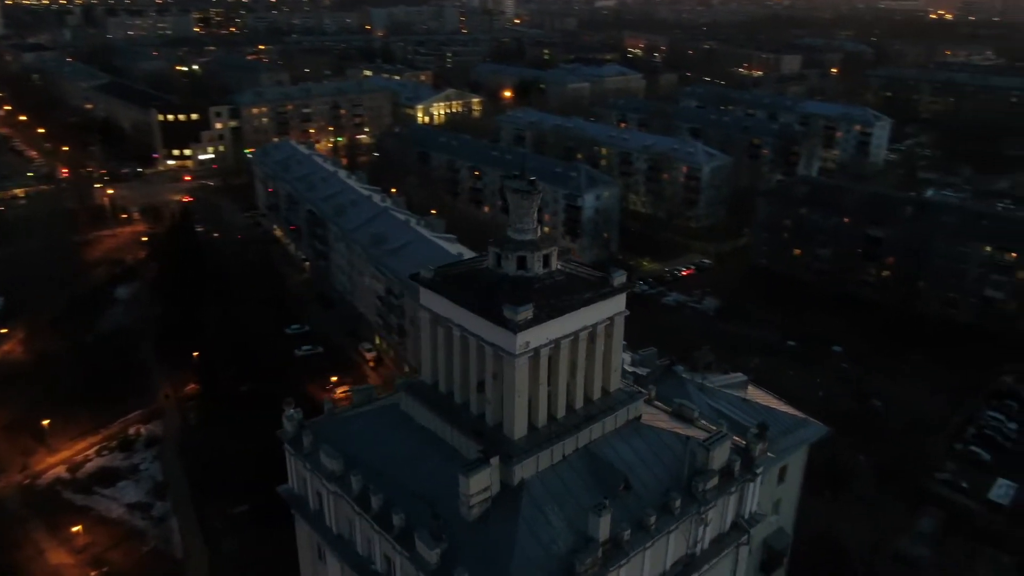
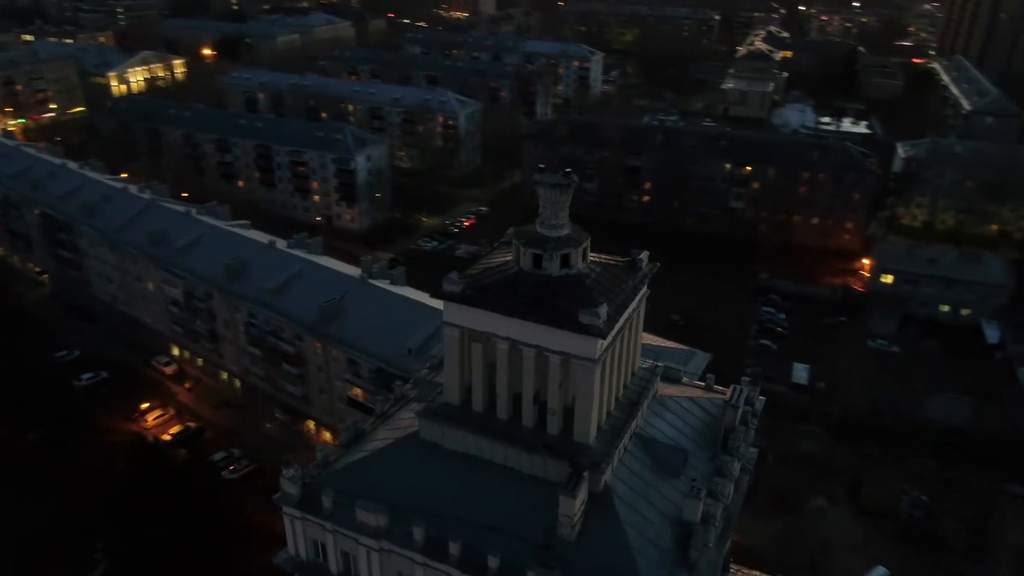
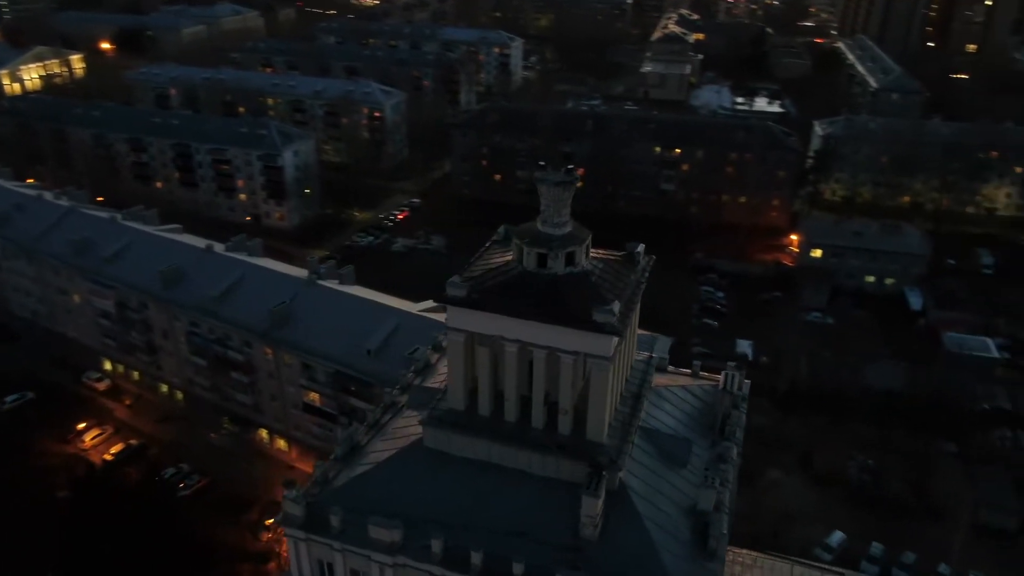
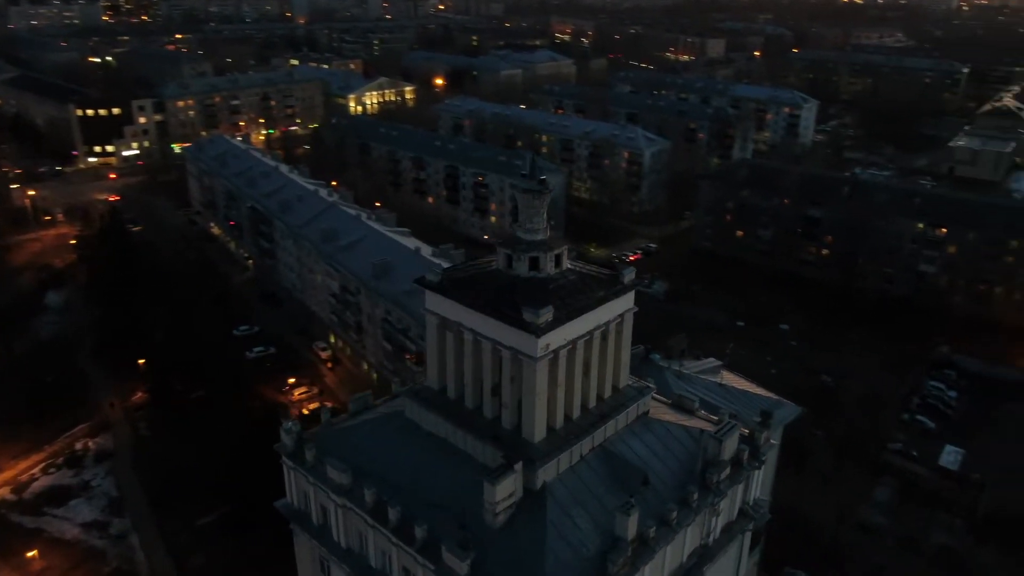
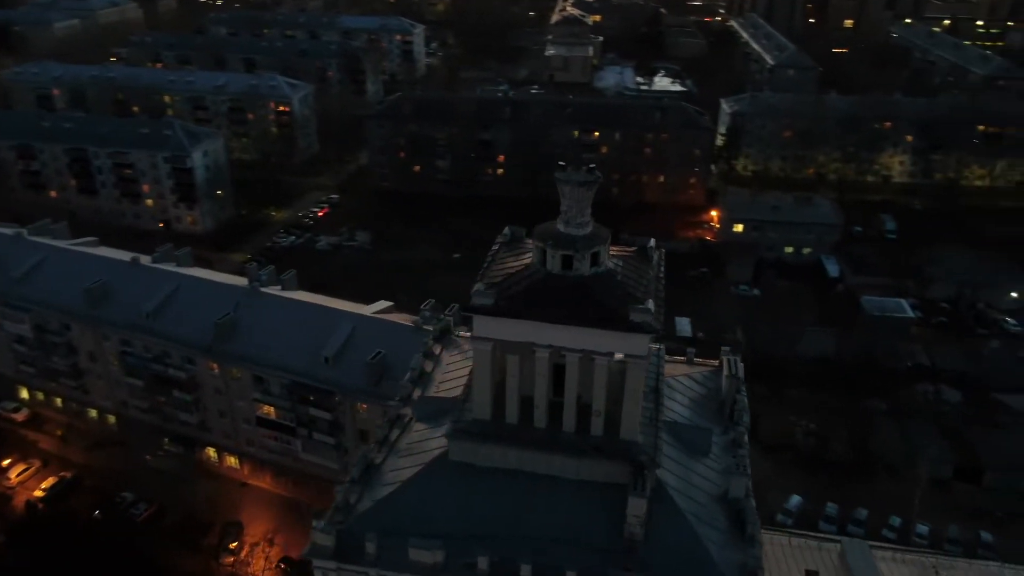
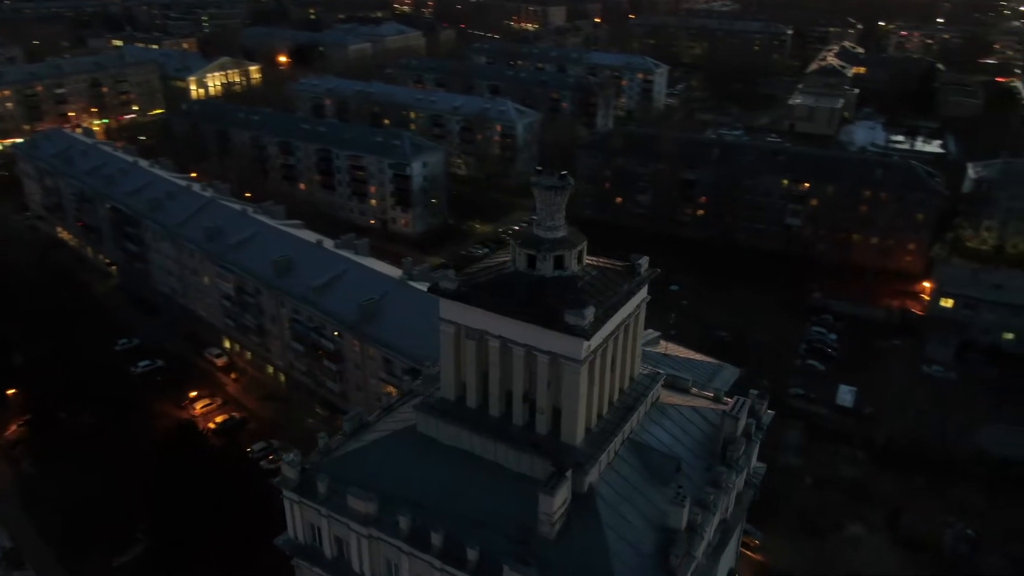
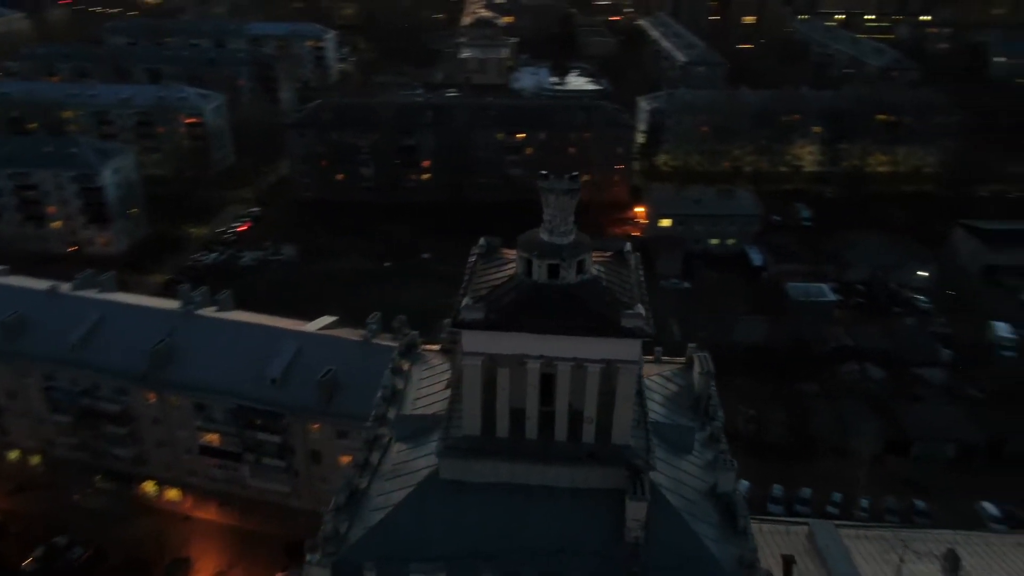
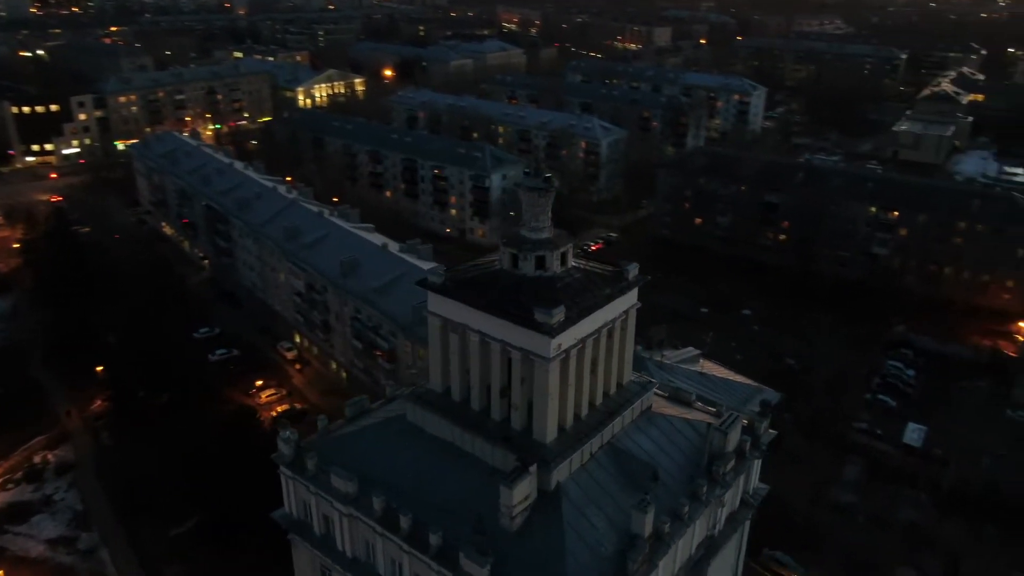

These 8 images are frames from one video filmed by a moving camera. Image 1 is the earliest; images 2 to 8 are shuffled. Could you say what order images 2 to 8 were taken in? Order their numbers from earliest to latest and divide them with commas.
4, 8, 6, 2, 3, 5, 7
